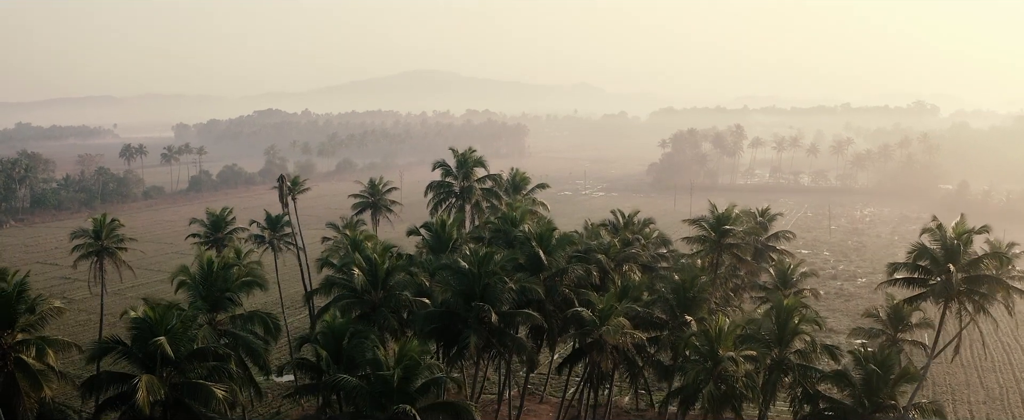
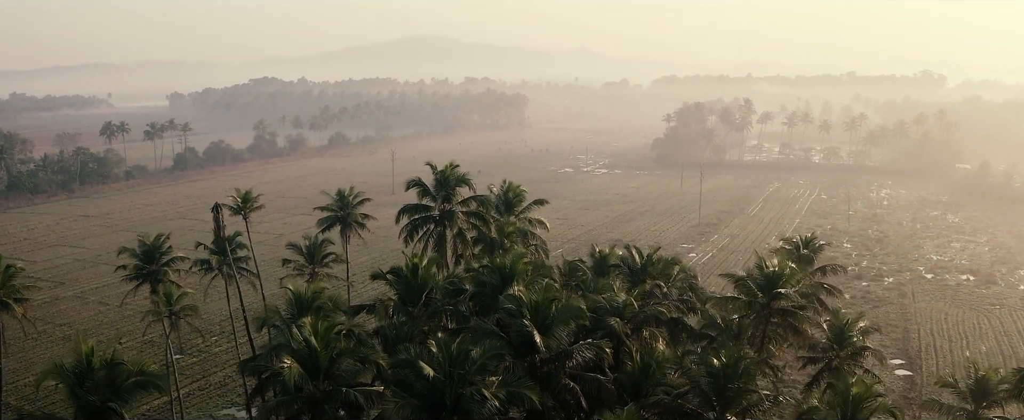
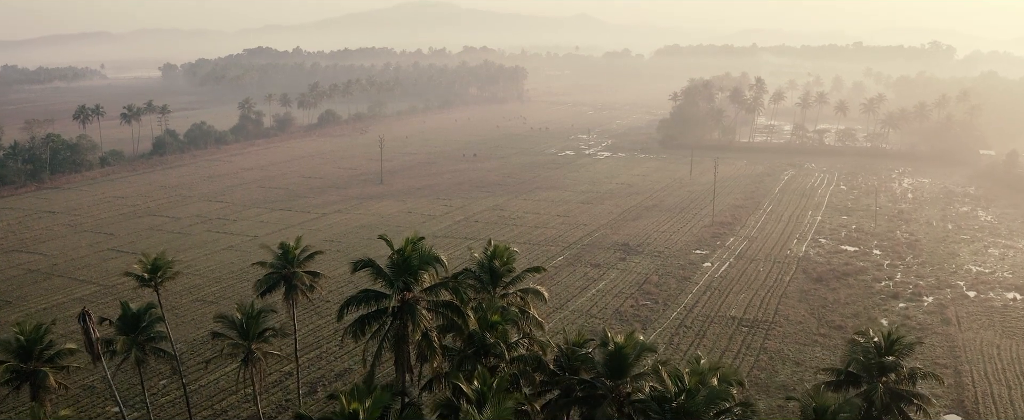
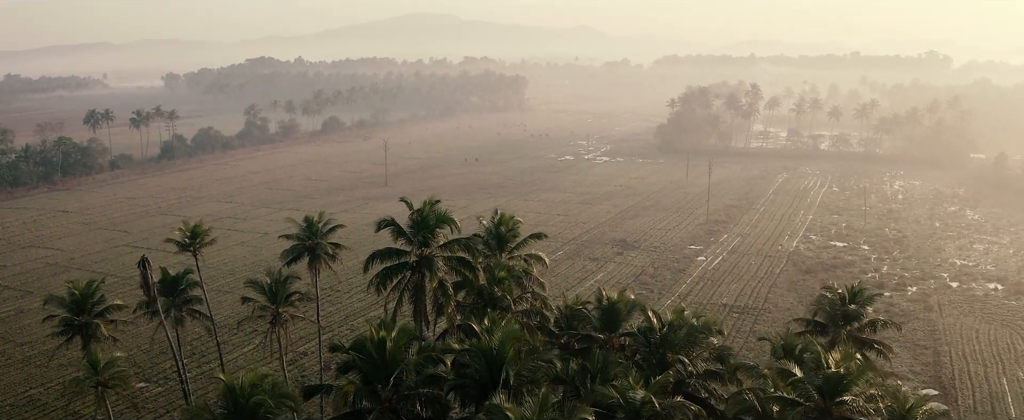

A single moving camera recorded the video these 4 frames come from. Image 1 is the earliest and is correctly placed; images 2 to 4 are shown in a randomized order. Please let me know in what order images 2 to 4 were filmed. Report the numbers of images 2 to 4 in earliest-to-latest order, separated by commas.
2, 4, 3
